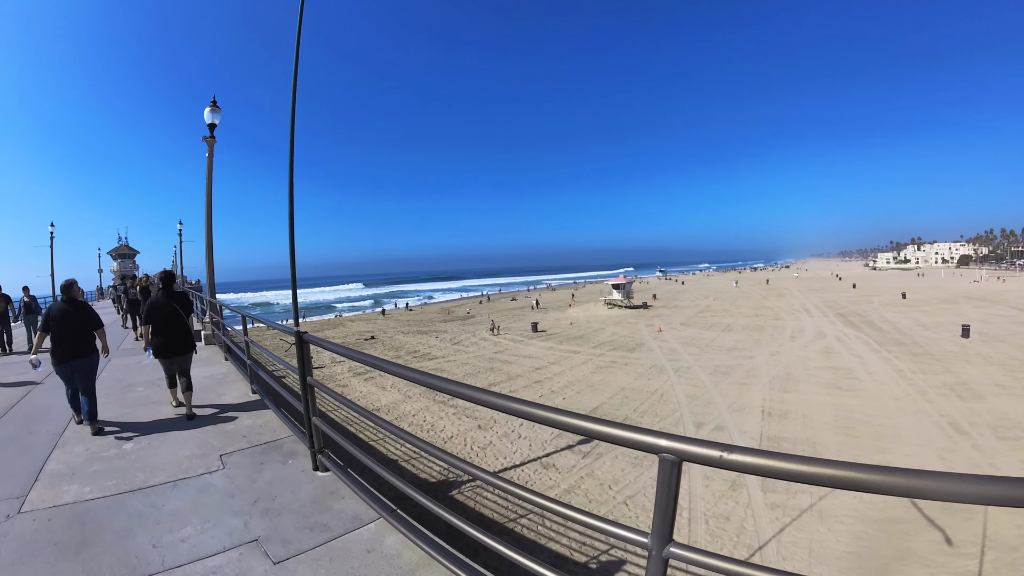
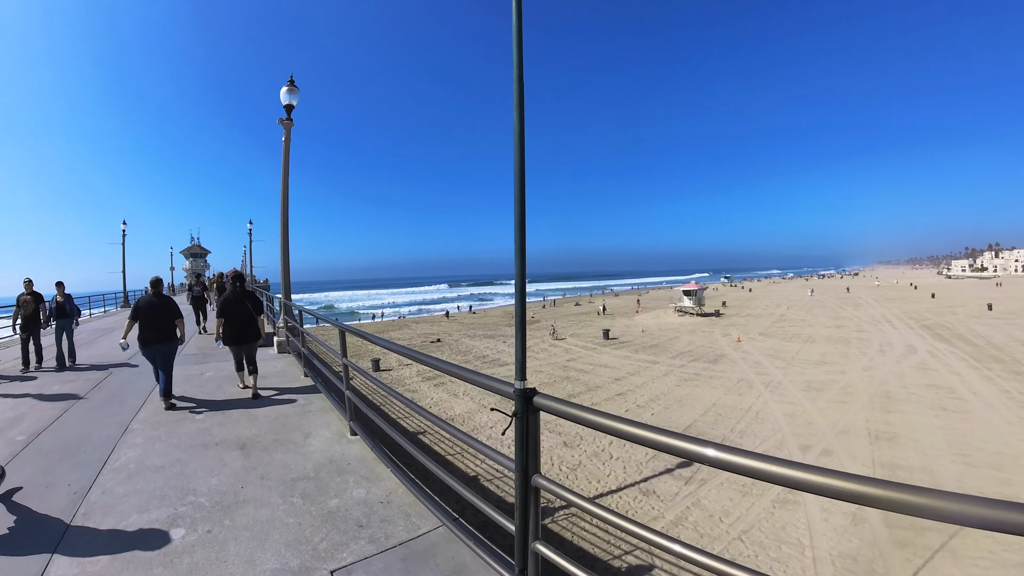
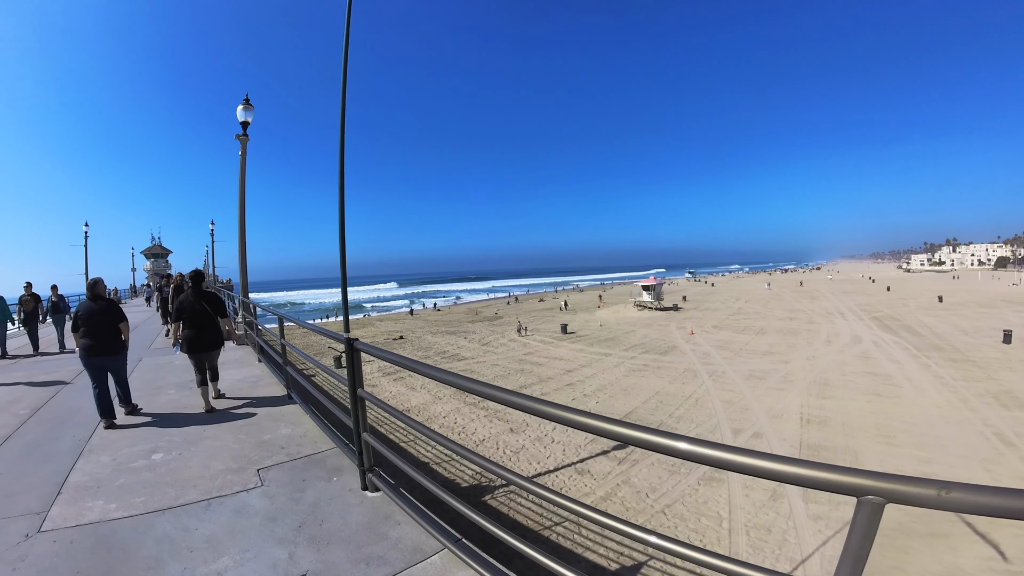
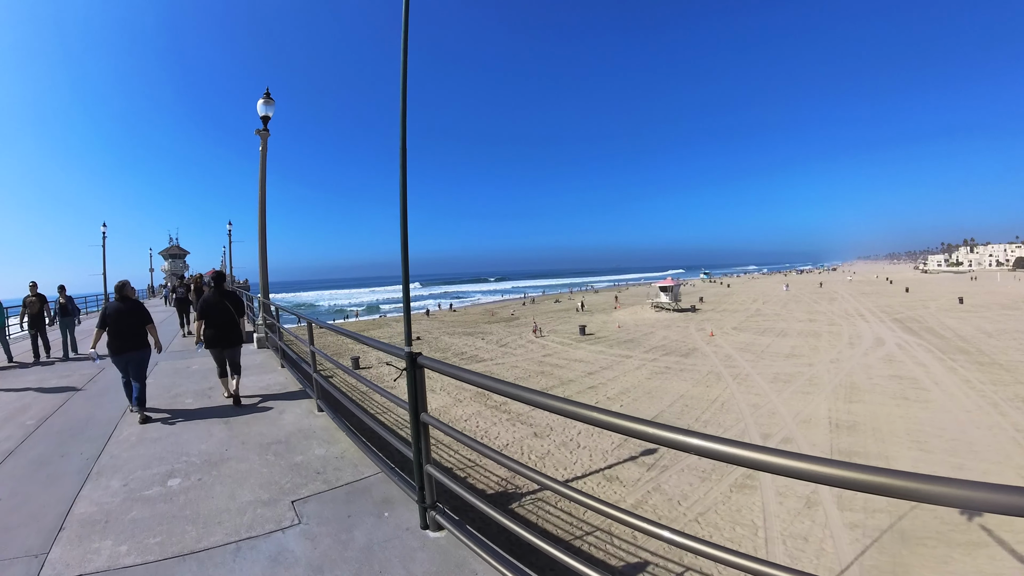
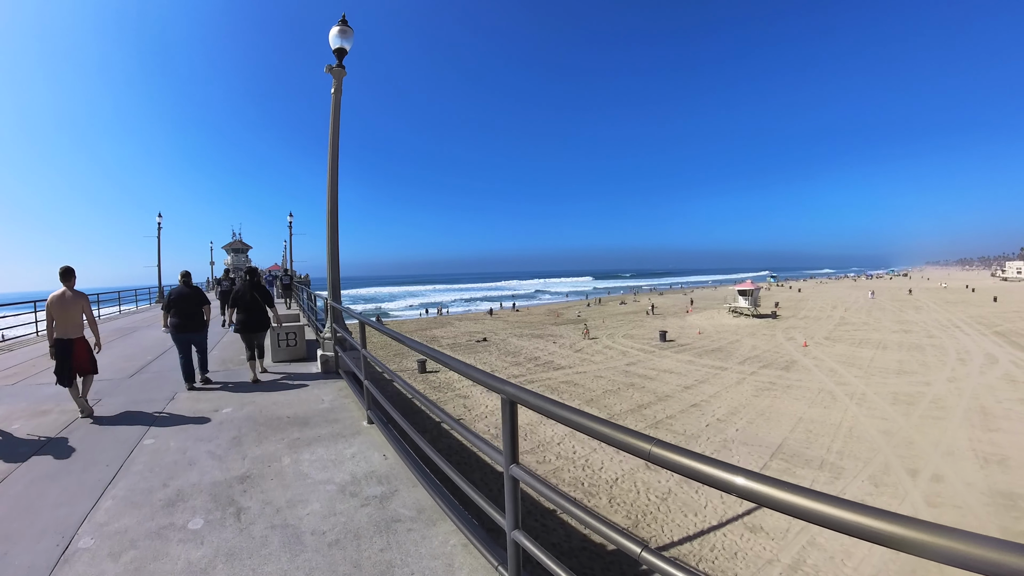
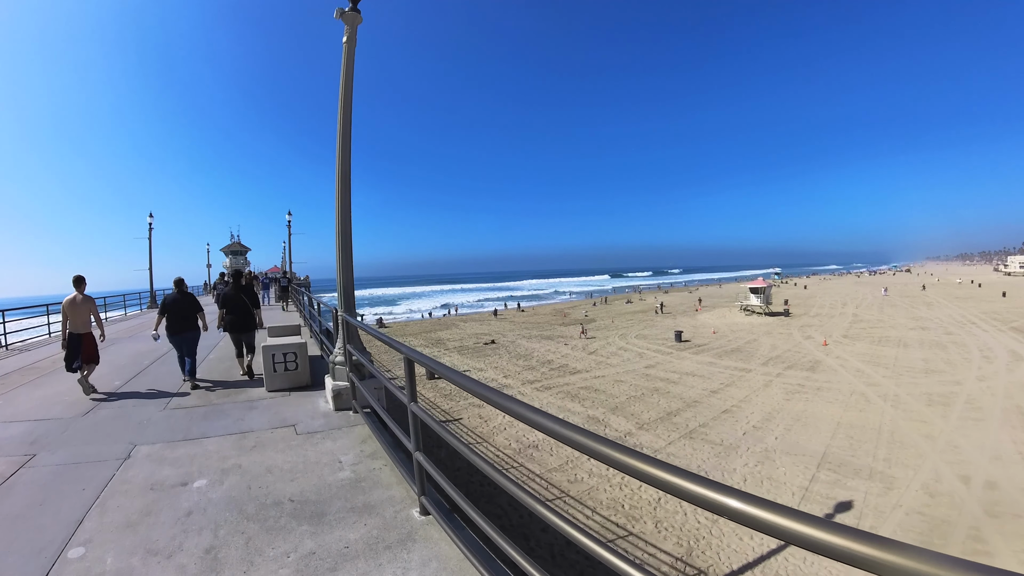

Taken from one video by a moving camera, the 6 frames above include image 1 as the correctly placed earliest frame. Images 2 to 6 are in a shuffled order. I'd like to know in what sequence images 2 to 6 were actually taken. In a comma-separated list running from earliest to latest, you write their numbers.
3, 4, 2, 5, 6
